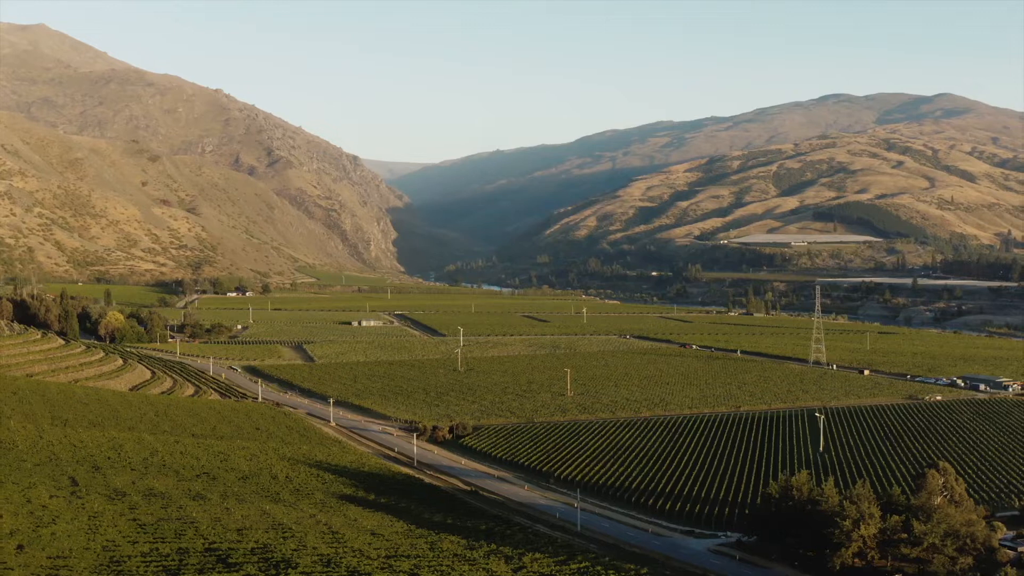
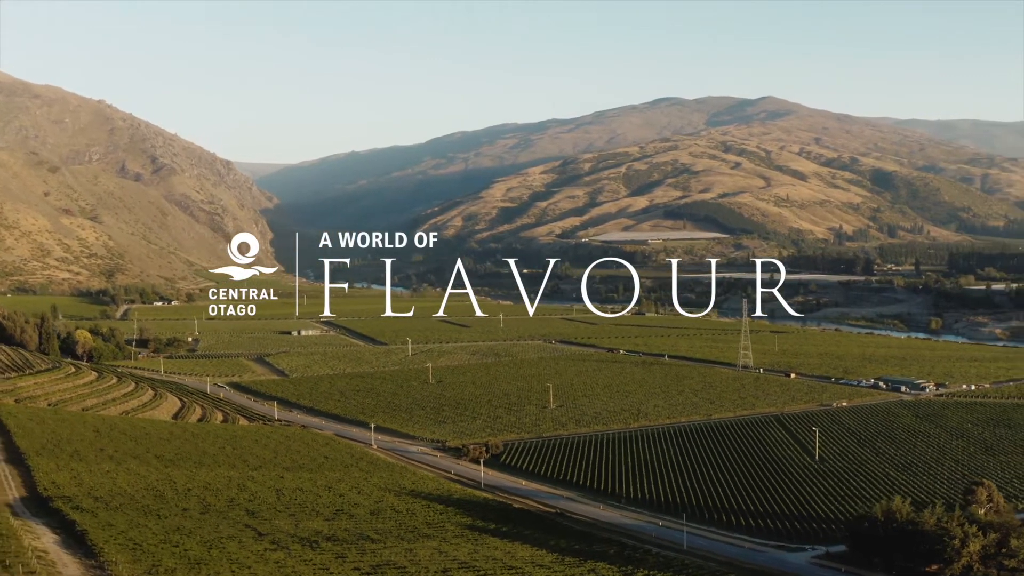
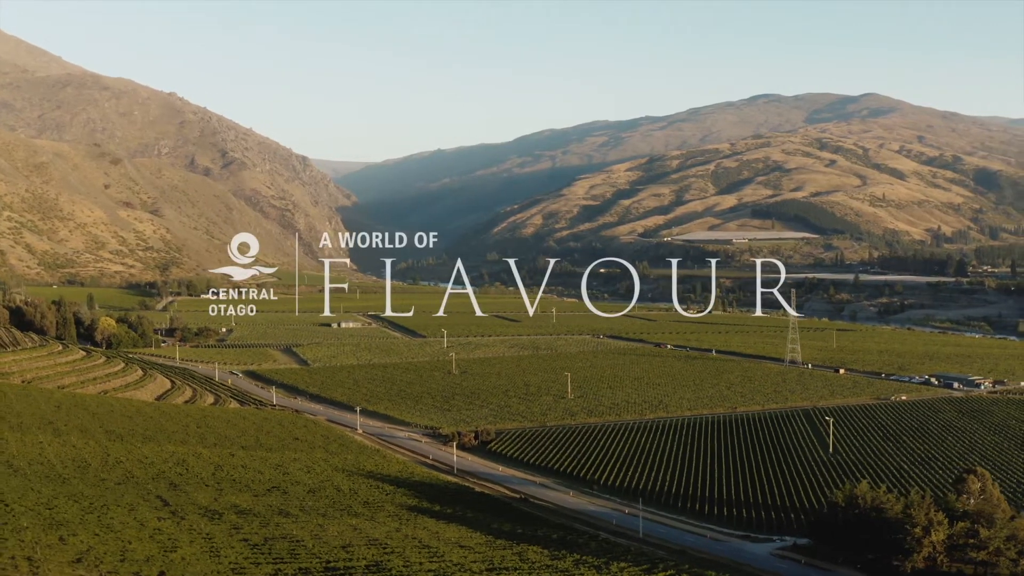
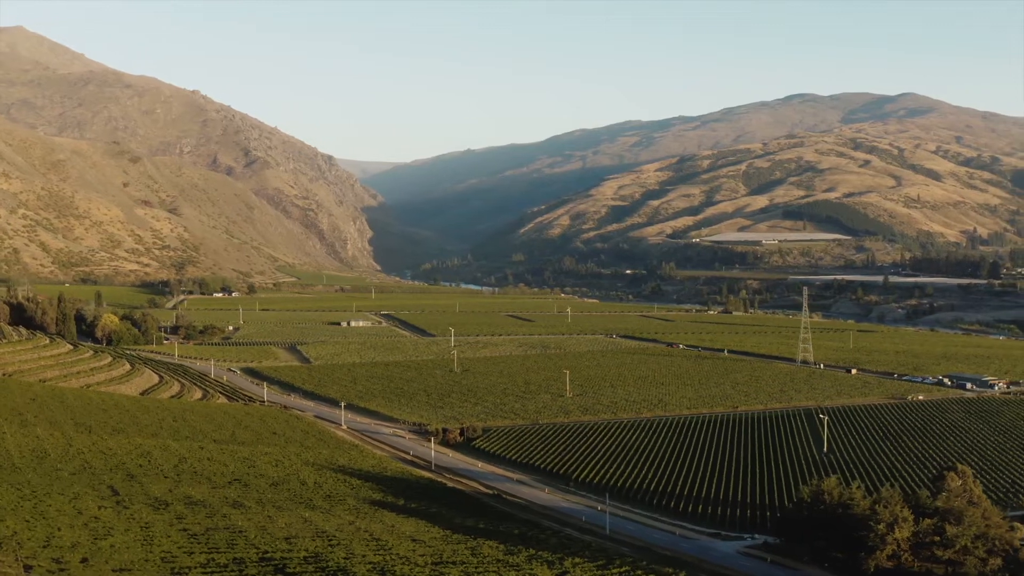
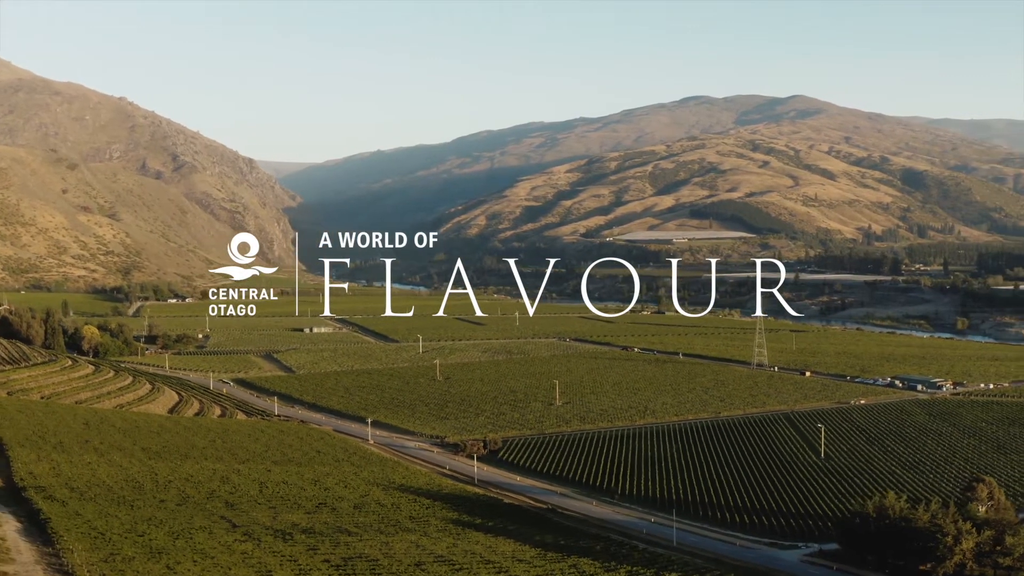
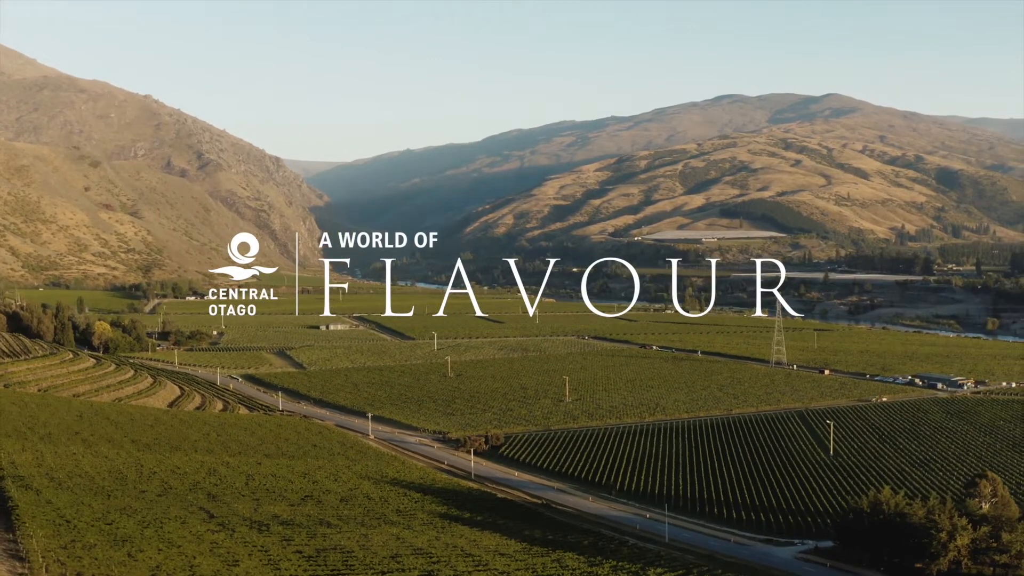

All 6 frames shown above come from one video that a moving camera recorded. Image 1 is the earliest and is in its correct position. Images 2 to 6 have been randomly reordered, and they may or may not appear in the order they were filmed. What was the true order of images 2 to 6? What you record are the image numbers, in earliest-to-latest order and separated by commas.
4, 3, 6, 5, 2
